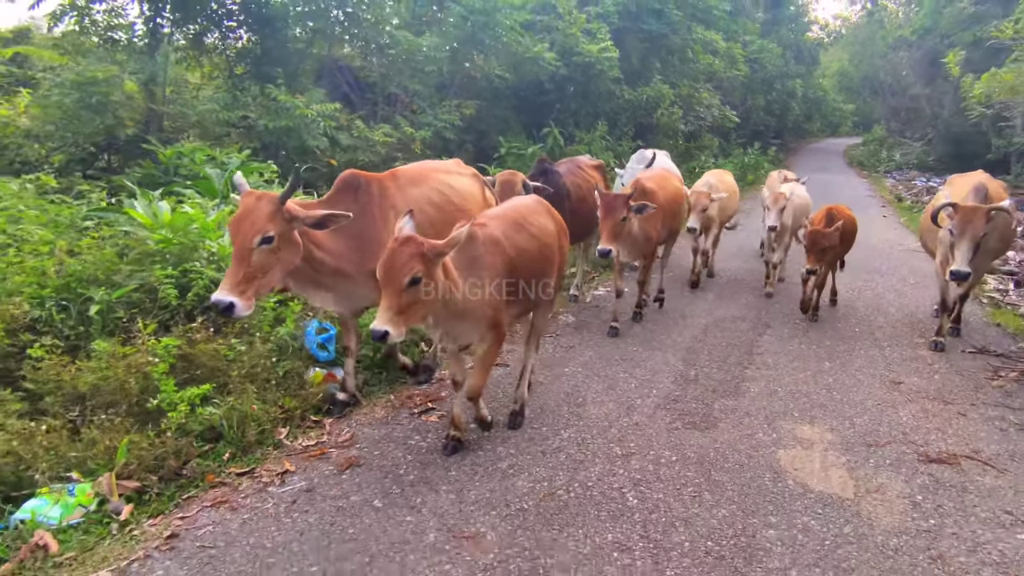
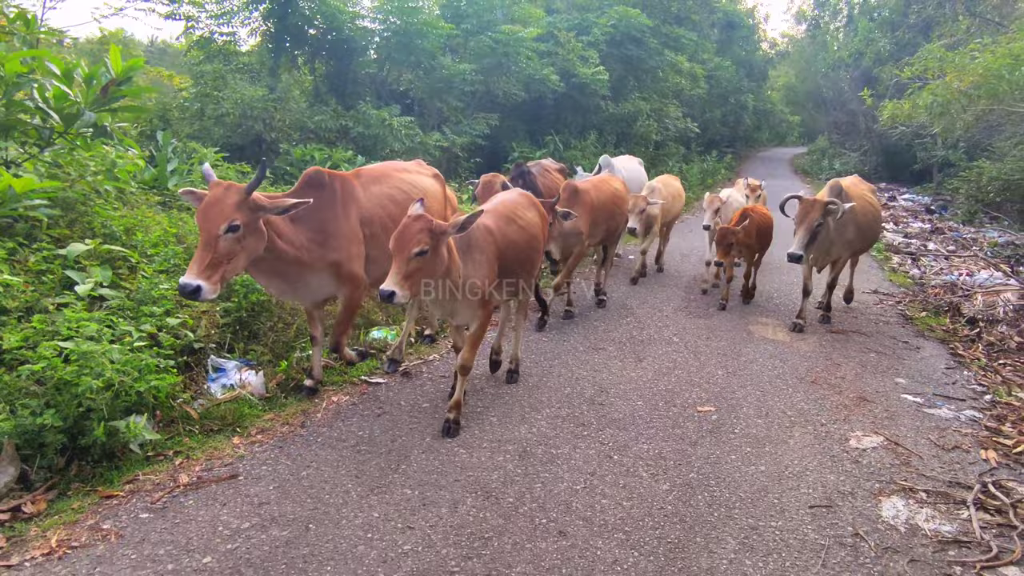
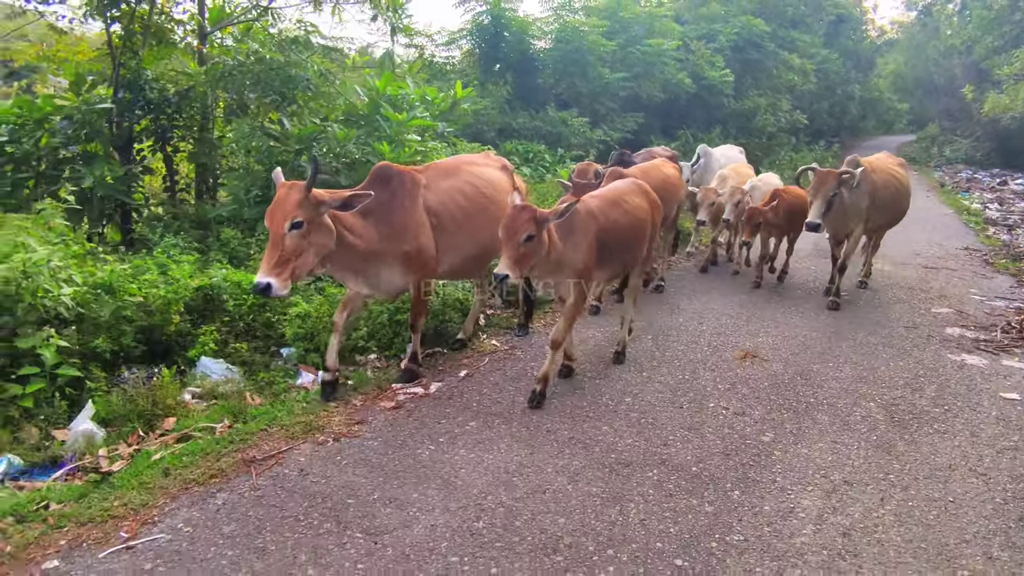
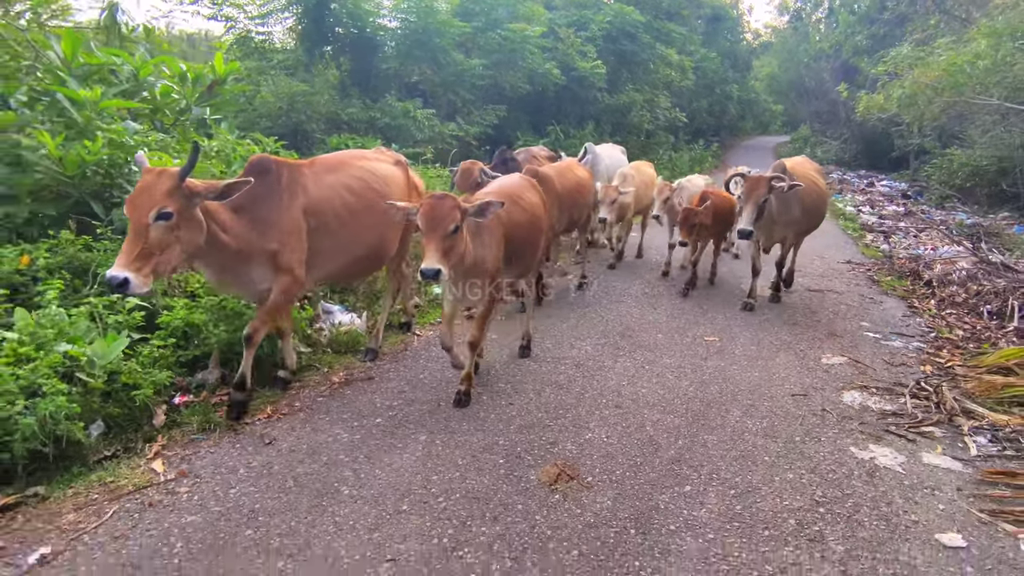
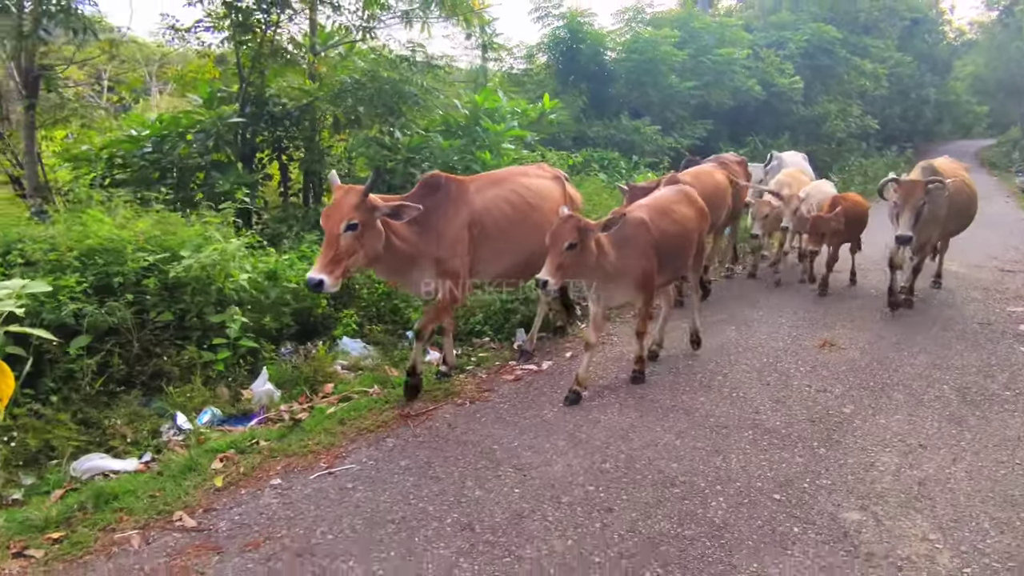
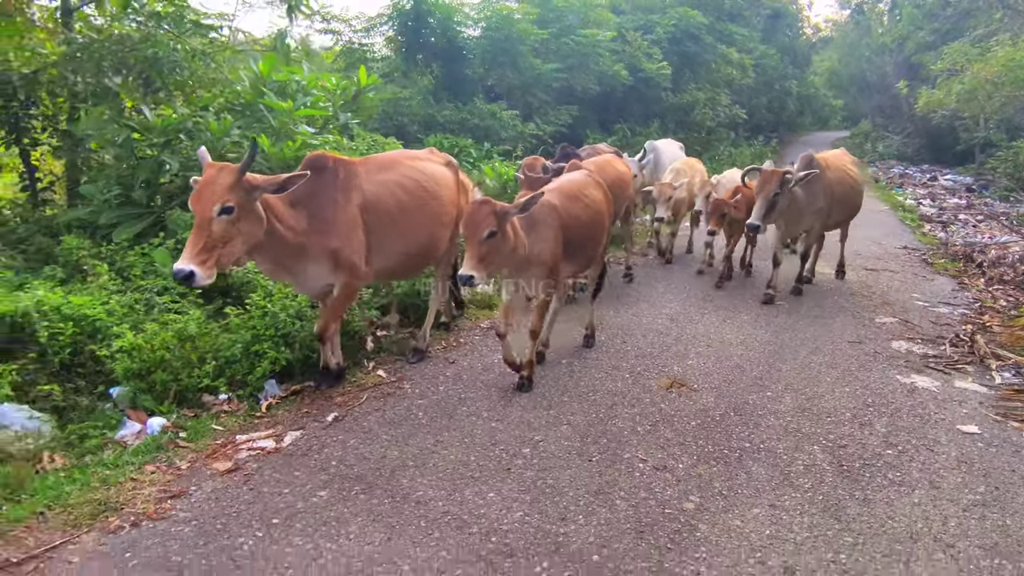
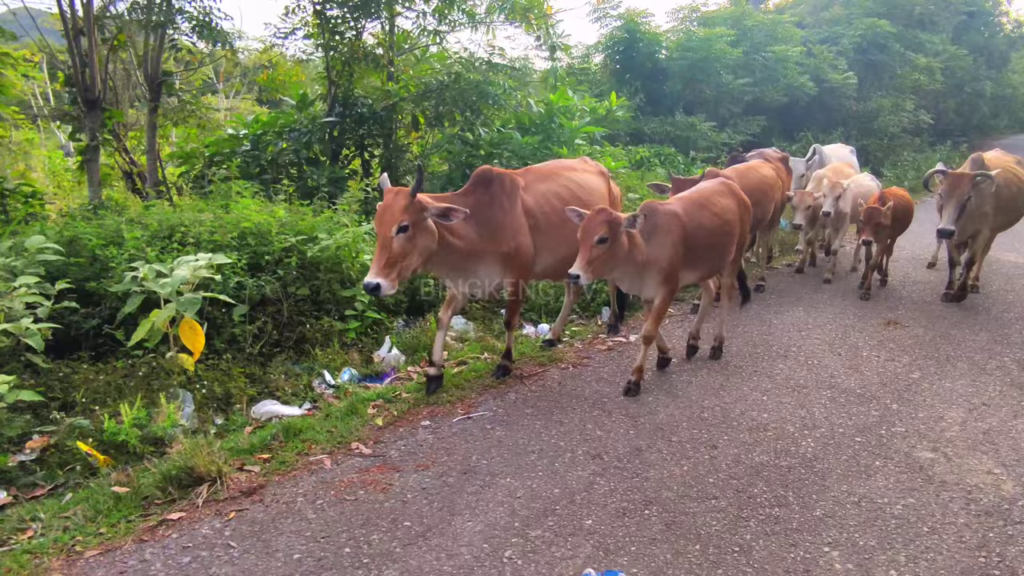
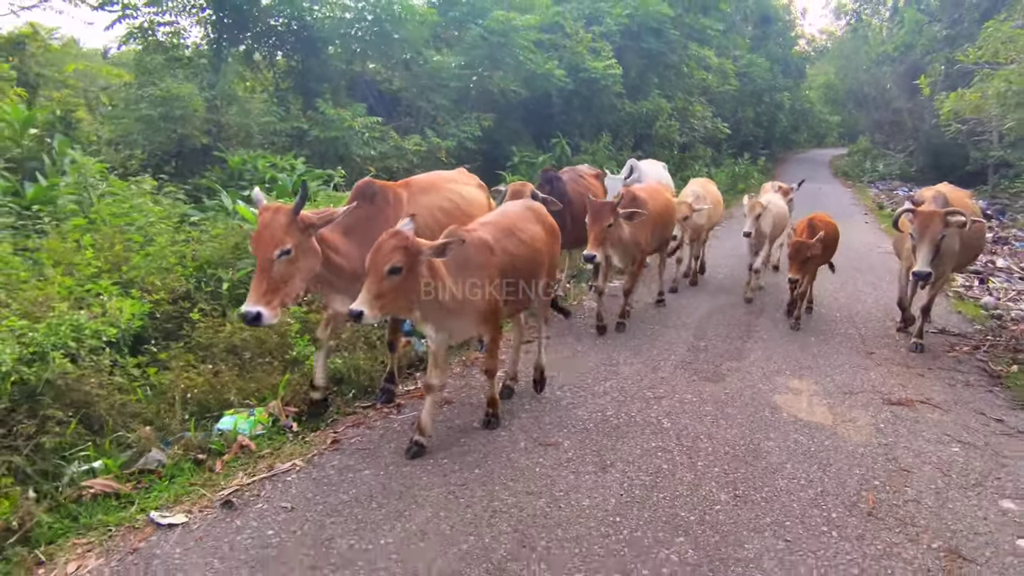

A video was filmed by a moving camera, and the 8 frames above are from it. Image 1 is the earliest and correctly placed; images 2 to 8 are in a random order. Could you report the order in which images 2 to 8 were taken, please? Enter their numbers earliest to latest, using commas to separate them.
8, 2, 4, 6, 3, 5, 7
